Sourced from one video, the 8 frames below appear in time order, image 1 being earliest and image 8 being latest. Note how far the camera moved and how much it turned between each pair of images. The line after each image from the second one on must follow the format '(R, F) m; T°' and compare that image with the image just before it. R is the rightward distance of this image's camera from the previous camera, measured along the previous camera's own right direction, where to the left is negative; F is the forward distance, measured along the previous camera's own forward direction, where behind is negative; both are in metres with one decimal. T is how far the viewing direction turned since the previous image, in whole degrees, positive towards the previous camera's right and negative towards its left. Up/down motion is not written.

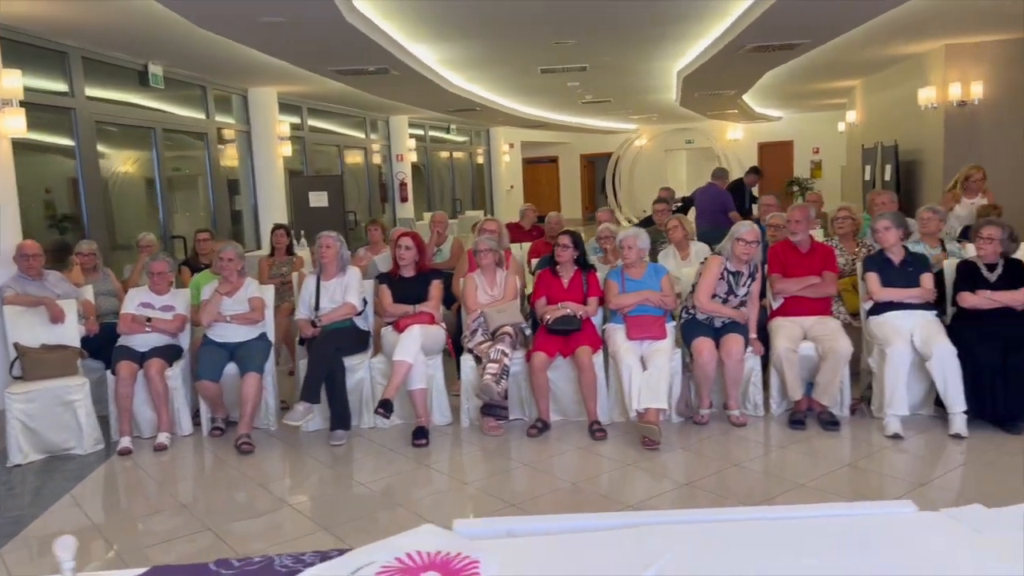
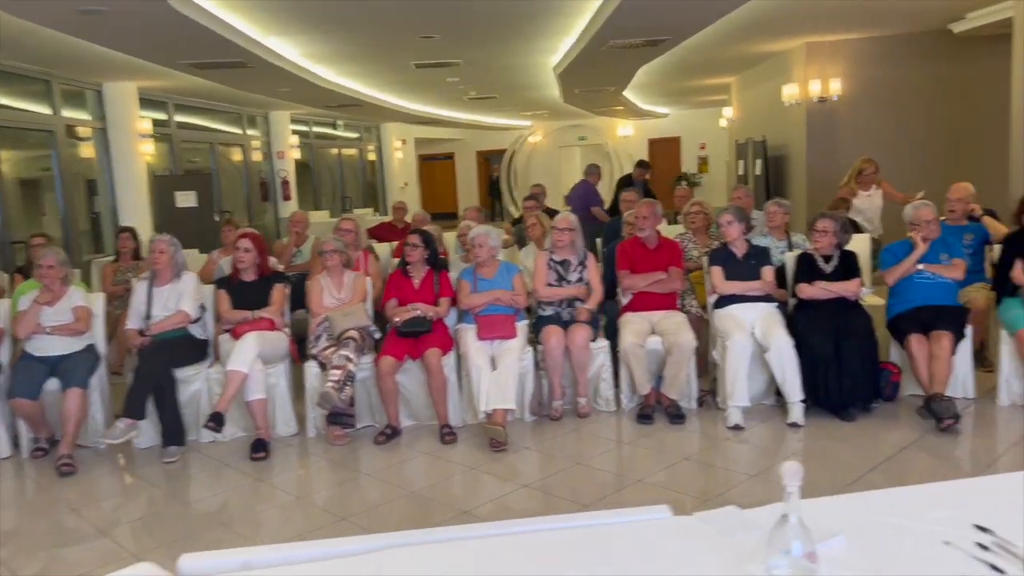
(+0.3, +0.1) m; +6°
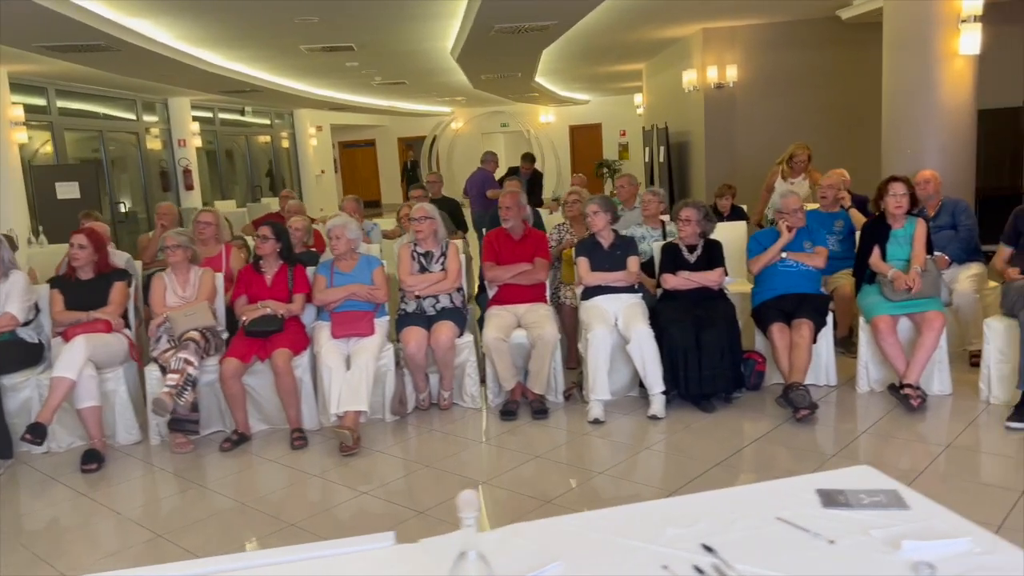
(+0.4, +0.1) m; +4°
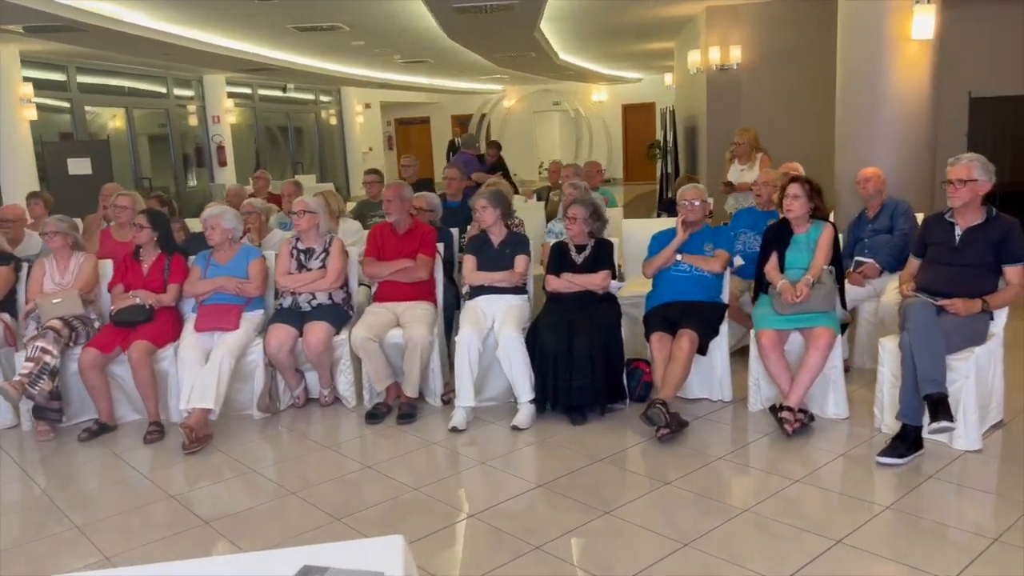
(+1.0, +0.2) m; -6°
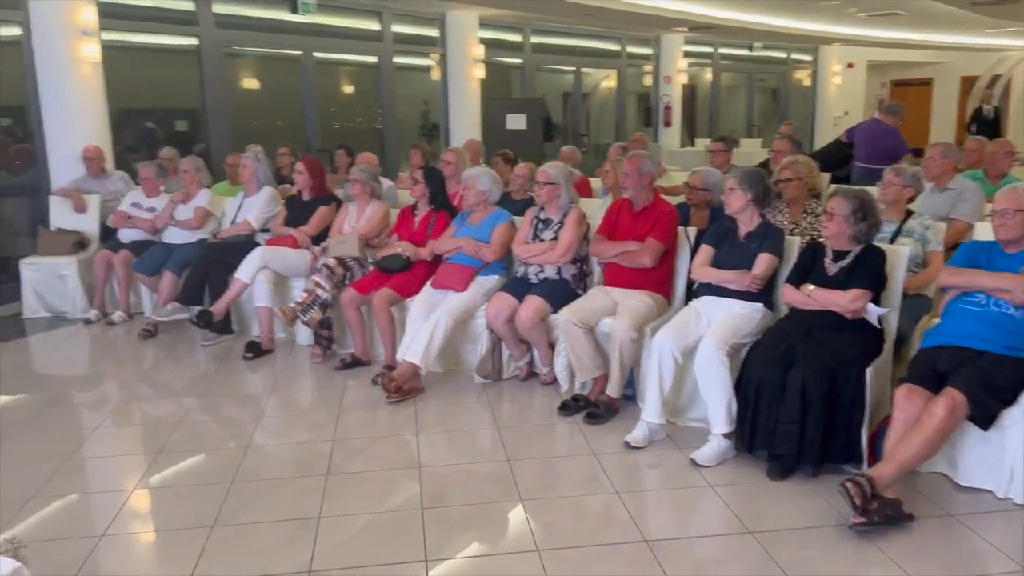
(+1.0, +0.8) m; -33°
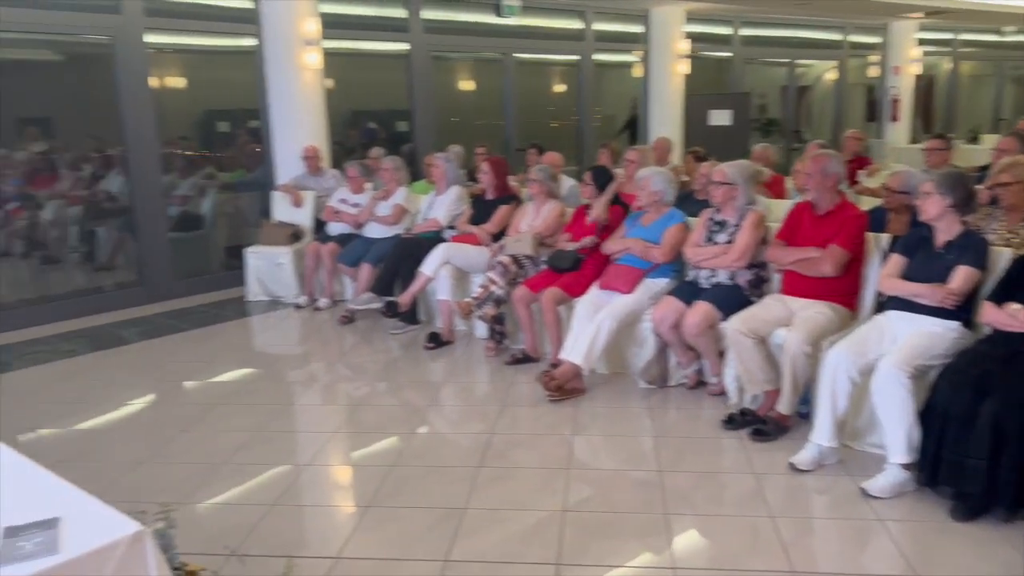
(+0.2, 0.0) m; -14°
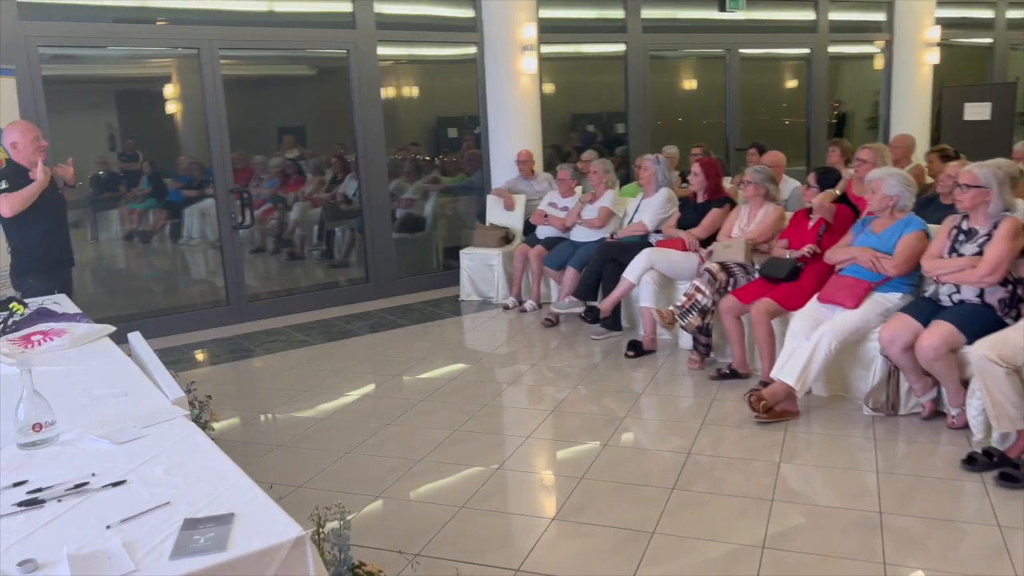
(+0.1, +0.1) m; -15°
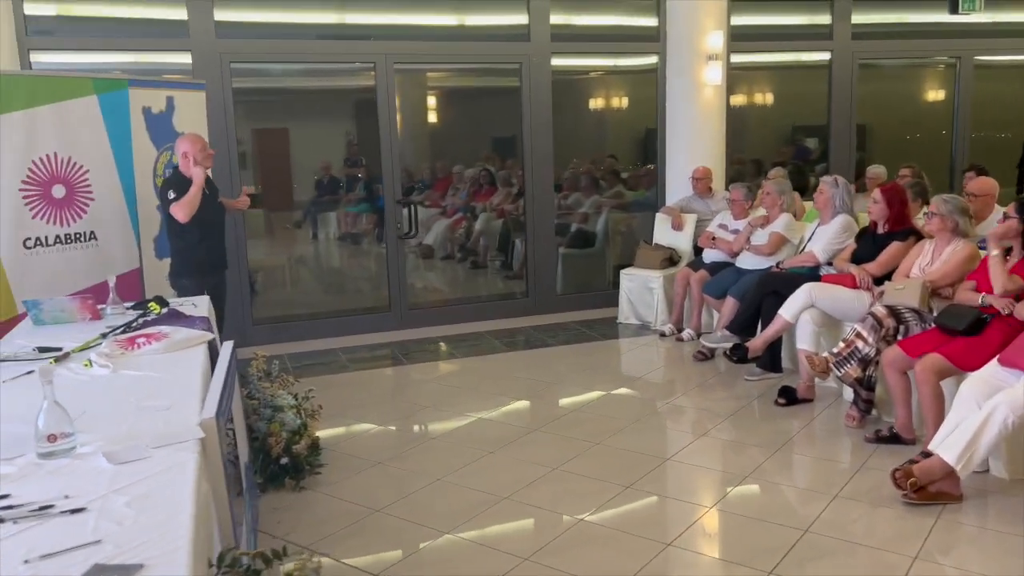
(+0.4, +0.3) m; -15°
